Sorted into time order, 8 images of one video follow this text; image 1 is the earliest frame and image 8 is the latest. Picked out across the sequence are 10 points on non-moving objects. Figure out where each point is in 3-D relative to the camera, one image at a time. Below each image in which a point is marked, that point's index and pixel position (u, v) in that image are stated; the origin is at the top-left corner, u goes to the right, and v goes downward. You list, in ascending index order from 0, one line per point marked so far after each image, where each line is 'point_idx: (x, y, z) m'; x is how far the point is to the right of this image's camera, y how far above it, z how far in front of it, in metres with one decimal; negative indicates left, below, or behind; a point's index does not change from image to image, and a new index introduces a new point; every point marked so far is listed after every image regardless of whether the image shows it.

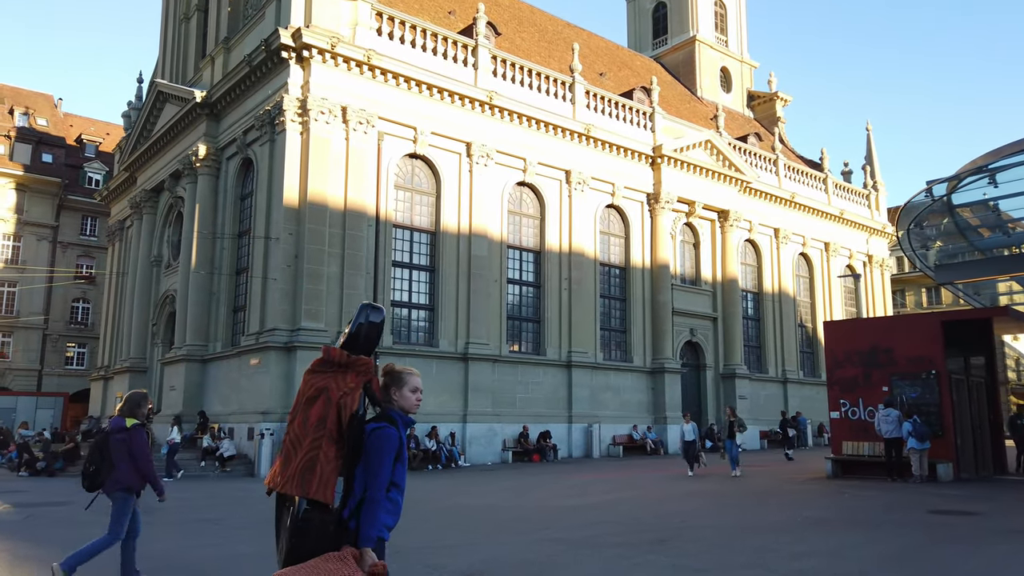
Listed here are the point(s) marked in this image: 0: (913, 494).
0: (+6.8, -3.6, +14.4) m
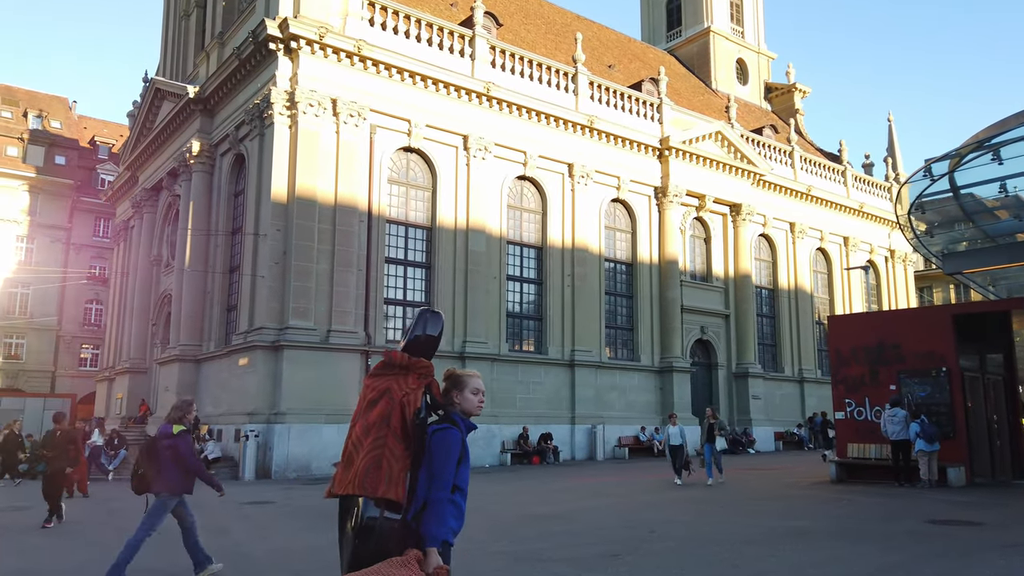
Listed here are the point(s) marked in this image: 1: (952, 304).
0: (+6.4, -3.4, +13.4) m
1: (+8.2, -0.3, +15.6) m
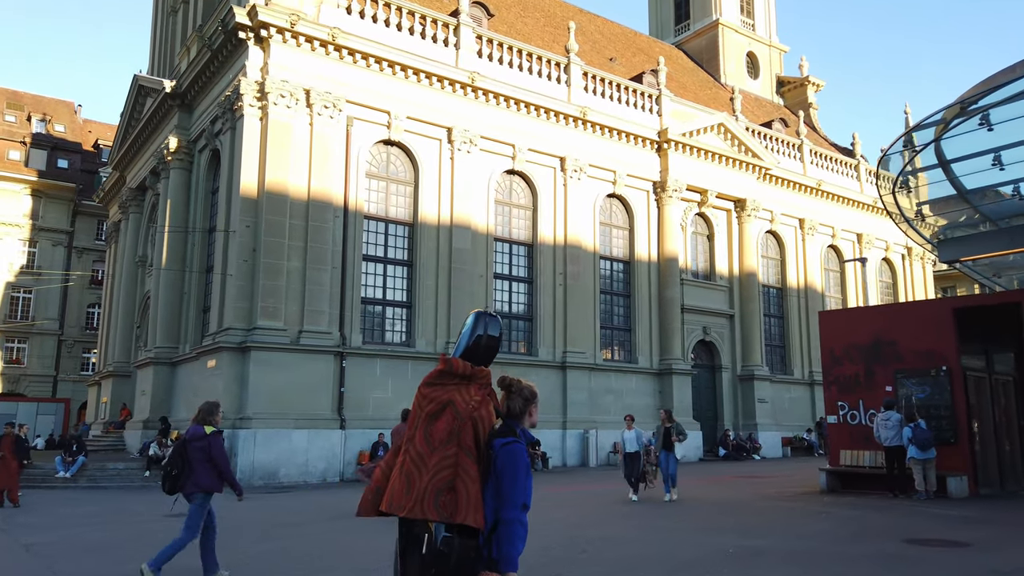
0: (+5.6, -3.2, +12.0) m
1: (+7.4, -0.1, +14.2) m
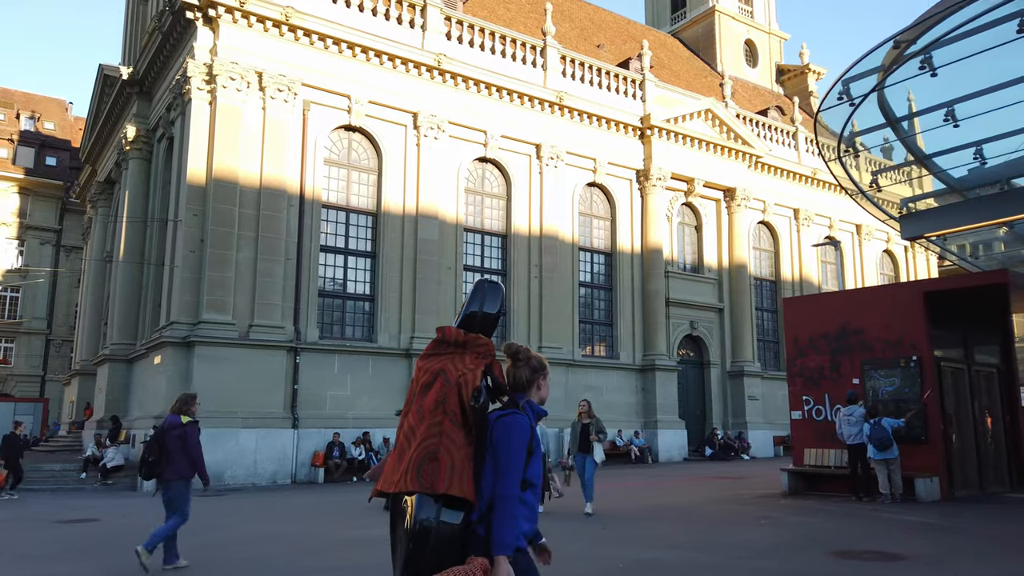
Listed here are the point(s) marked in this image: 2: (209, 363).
0: (+4.5, -3.0, +10.7) m
1: (+6.3, +0.1, +12.9) m
2: (-7.2, -1.8, +20.0) m
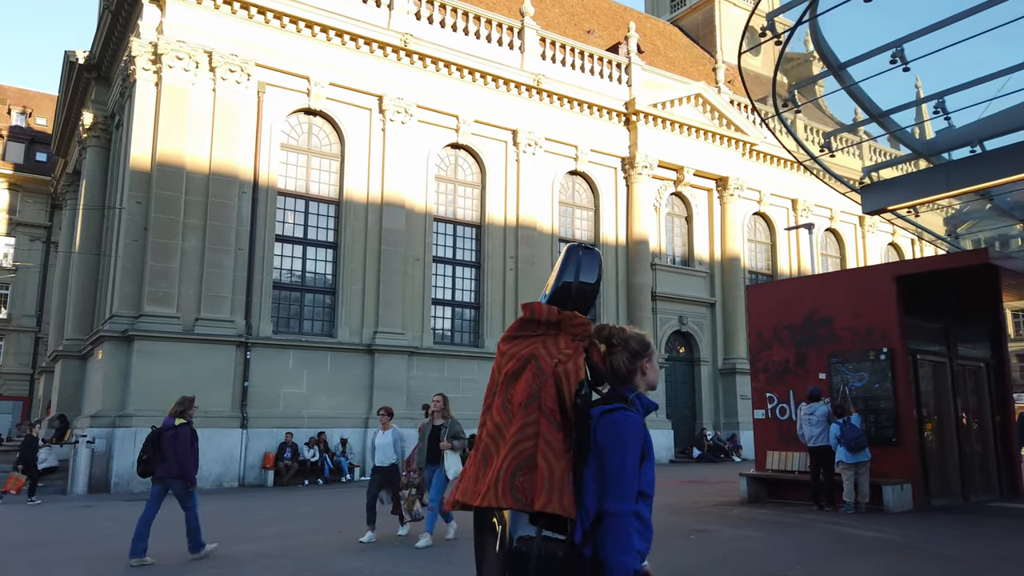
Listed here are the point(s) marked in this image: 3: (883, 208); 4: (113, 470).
0: (+3.4, -2.8, +9.3) m
1: (+5.2, +0.4, +11.5) m
2: (-8.1, -1.6, +18.9) m
3: (+5.0, +1.1, +11.3) m
4: (-8.5, -3.9, +17.9) m
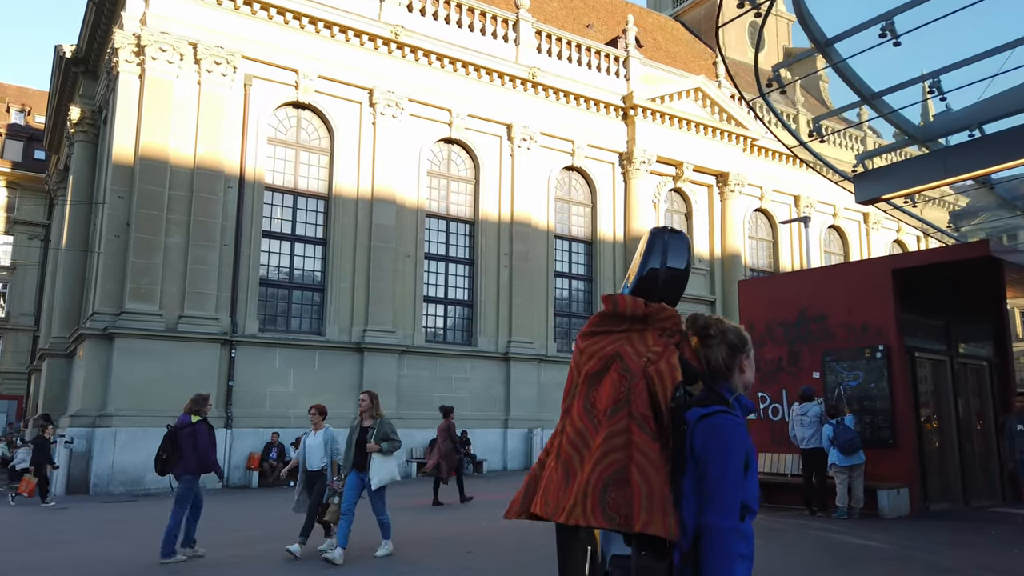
0: (+3.1, -2.7, +8.8) m
1: (+5.0, +0.4, +10.9) m
2: (-8.3, -1.5, +18.4) m
3: (+4.7, +1.2, +10.8) m
4: (-8.7, -3.8, +17.5) m
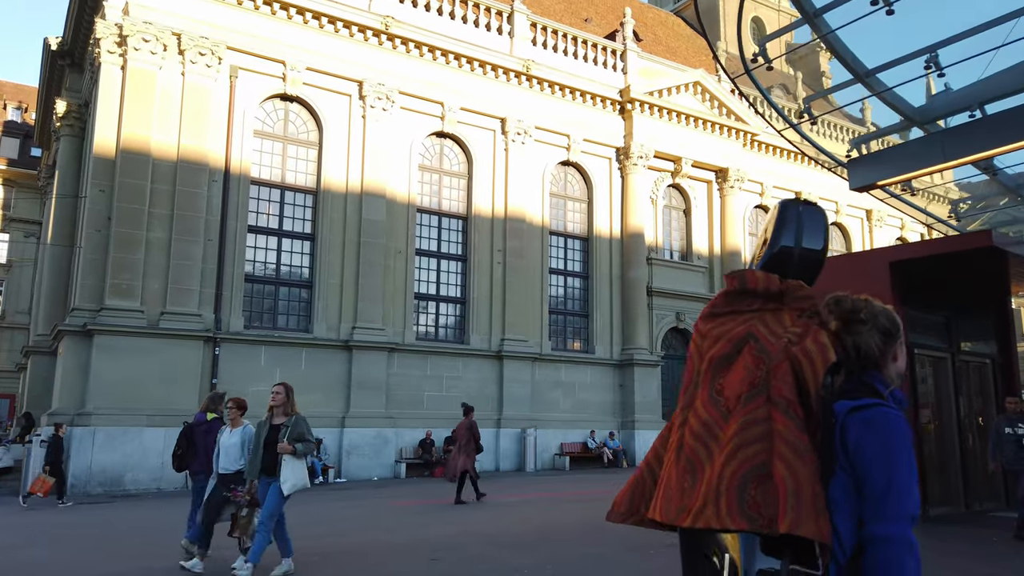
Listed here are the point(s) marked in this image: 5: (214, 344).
0: (+2.8, -2.6, +8.3) m
1: (+4.7, +0.5, +10.4) m
2: (-8.6, -1.4, +18.0) m
3: (+4.4, +1.2, +10.3) m
4: (-9.0, -3.7, +17.1) m
5: (-6.9, -1.3, +19.3) m
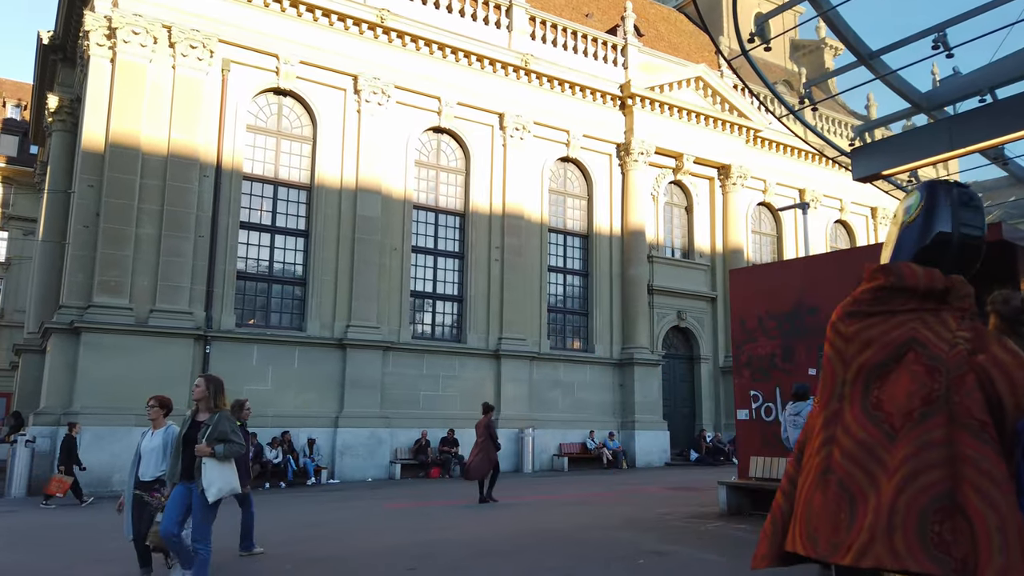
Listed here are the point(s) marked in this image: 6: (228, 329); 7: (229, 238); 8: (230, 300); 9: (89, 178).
0: (+2.6, -2.5, +7.9) m
1: (+4.6, +0.6, +10.0) m
2: (-8.7, -1.4, +17.6) m
3: (+4.3, +1.3, +9.9) m
4: (-9.1, -3.6, +16.7) m
5: (-6.9, -1.2, +19.0) m
6: (-6.5, -0.9, +19.4) m
7: (-6.7, +1.2, +19.9) m
8: (-6.6, -0.3, +19.7) m
9: (-9.3, +2.4, +18.5) m
